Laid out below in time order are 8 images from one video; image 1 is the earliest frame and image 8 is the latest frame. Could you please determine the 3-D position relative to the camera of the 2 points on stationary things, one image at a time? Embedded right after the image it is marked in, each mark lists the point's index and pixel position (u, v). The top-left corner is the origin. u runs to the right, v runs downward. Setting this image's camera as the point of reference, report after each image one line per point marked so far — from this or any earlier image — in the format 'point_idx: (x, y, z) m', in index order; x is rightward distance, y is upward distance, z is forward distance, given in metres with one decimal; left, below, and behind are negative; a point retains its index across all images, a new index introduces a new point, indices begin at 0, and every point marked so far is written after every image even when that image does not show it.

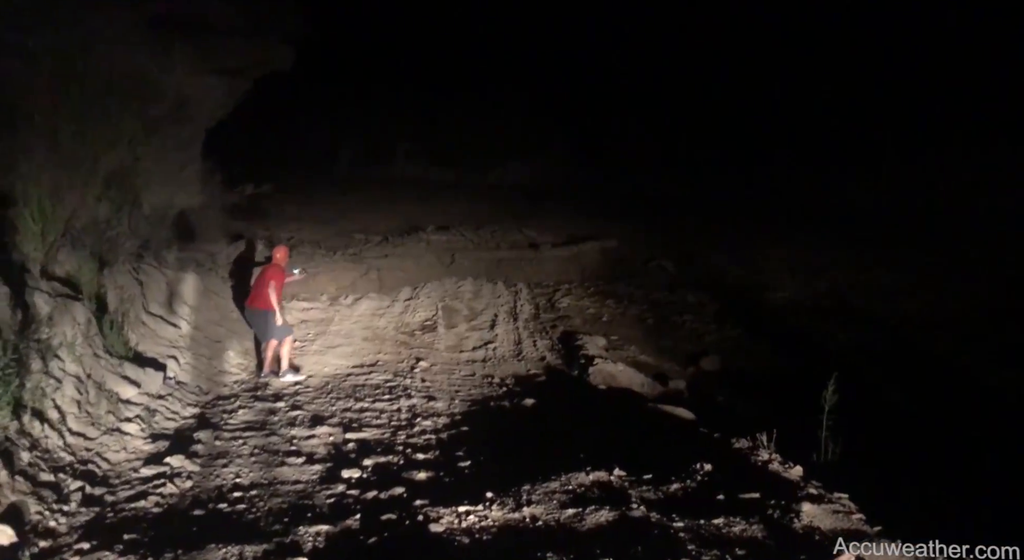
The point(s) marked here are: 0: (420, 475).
0: (-0.6, -1.4, +4.1) m
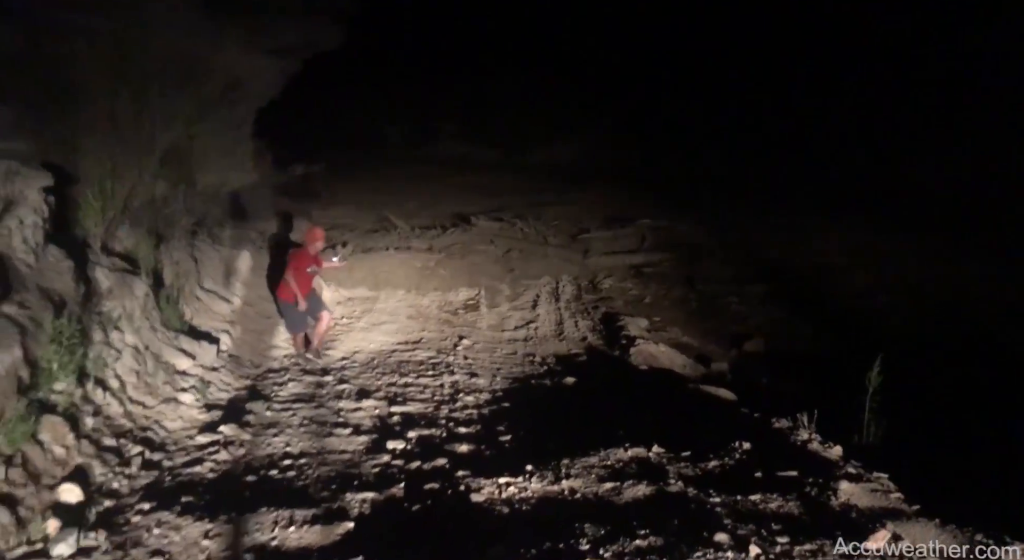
0: (-0.3, -1.2, +4.2) m
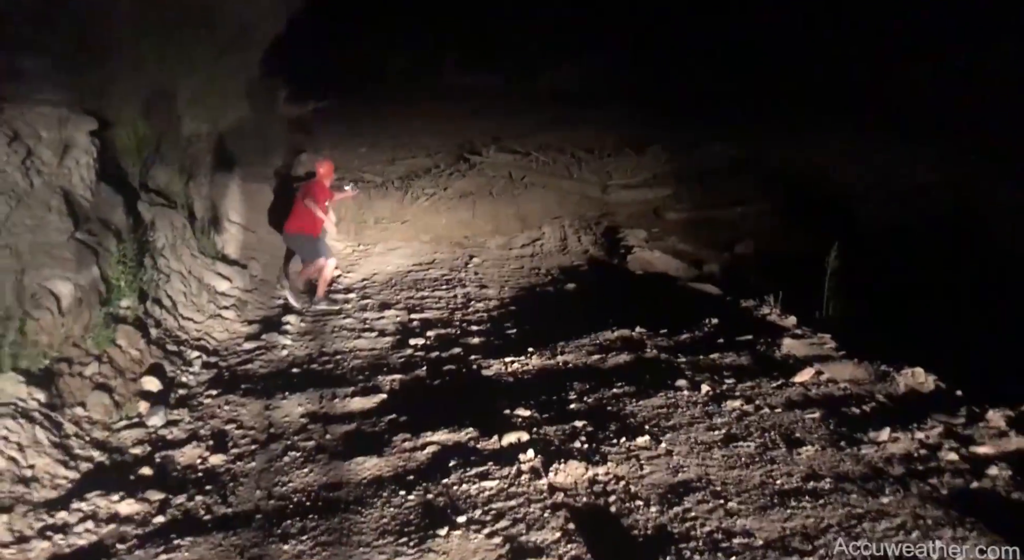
0: (-0.3, -0.5, +4.9) m
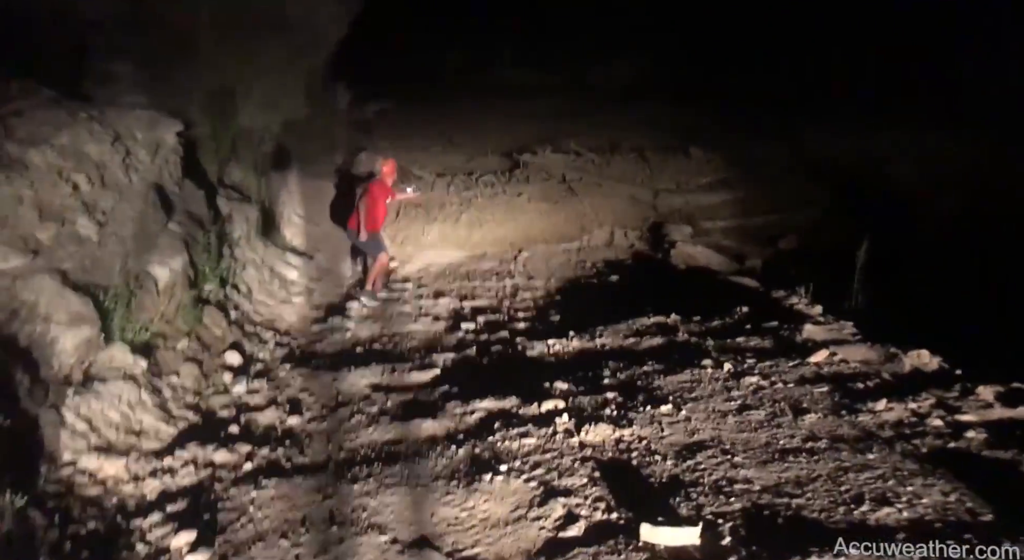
0: (+0.1, -0.4, +5.3) m
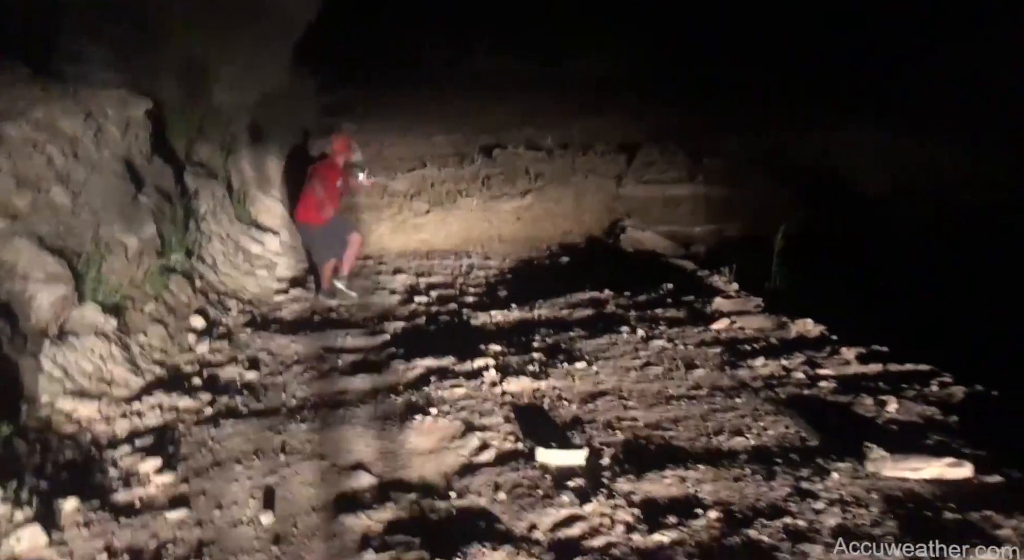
0: (-0.4, -0.2, +5.6) m
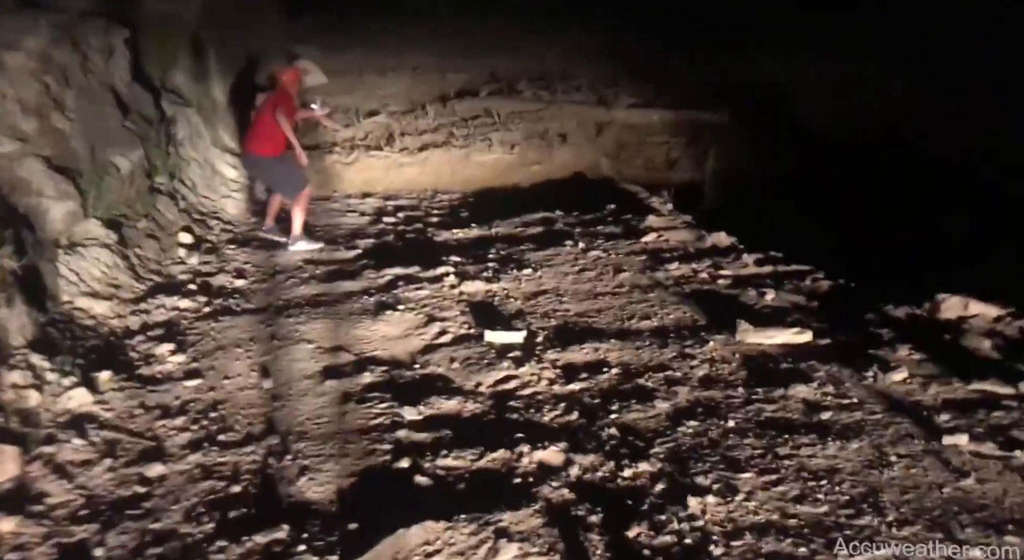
0: (-0.8, +0.6, +6.1) m
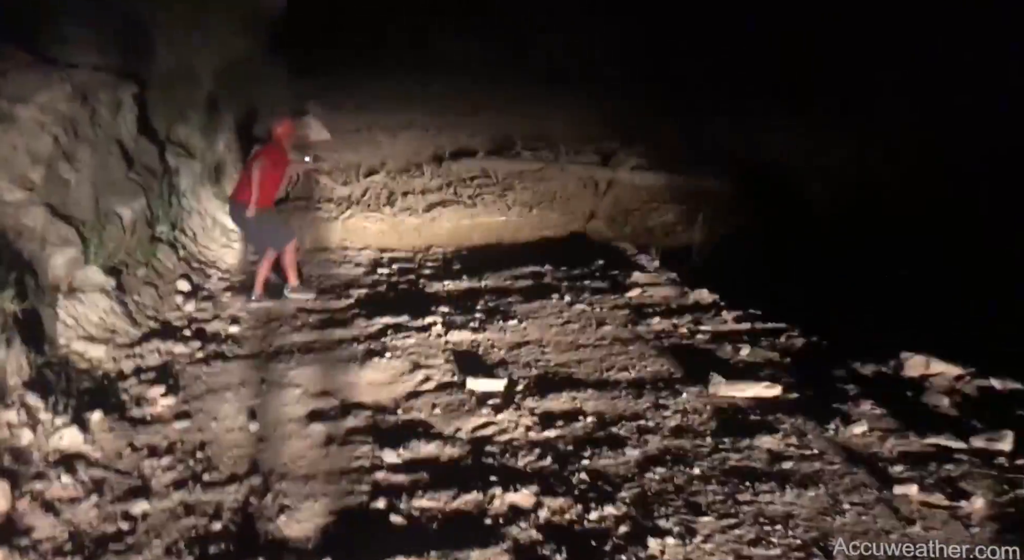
0: (-0.8, +0.1, +6.3) m
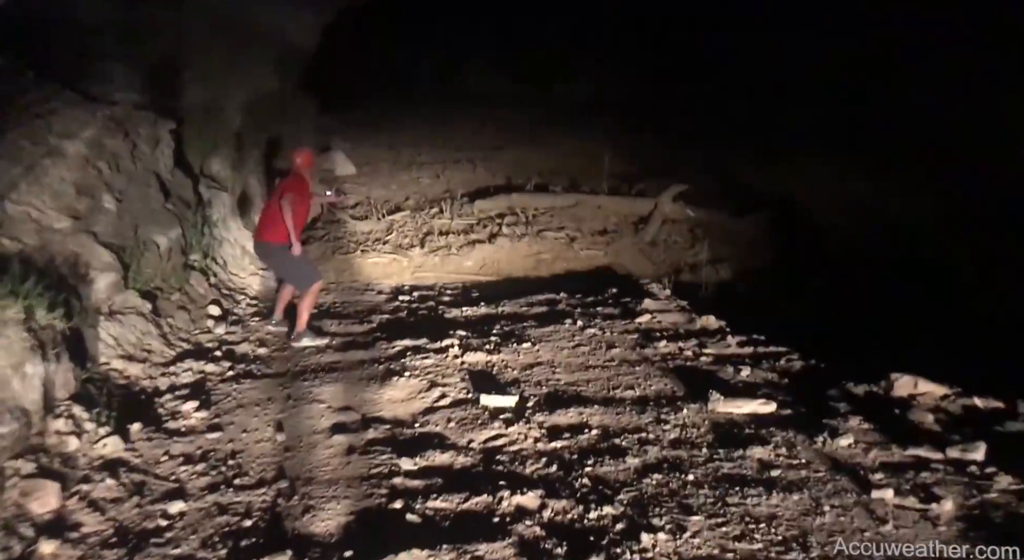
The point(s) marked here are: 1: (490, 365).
0: (-0.7, -0.2, +6.5) m
1: (-0.1, -0.6, +3.9) m
